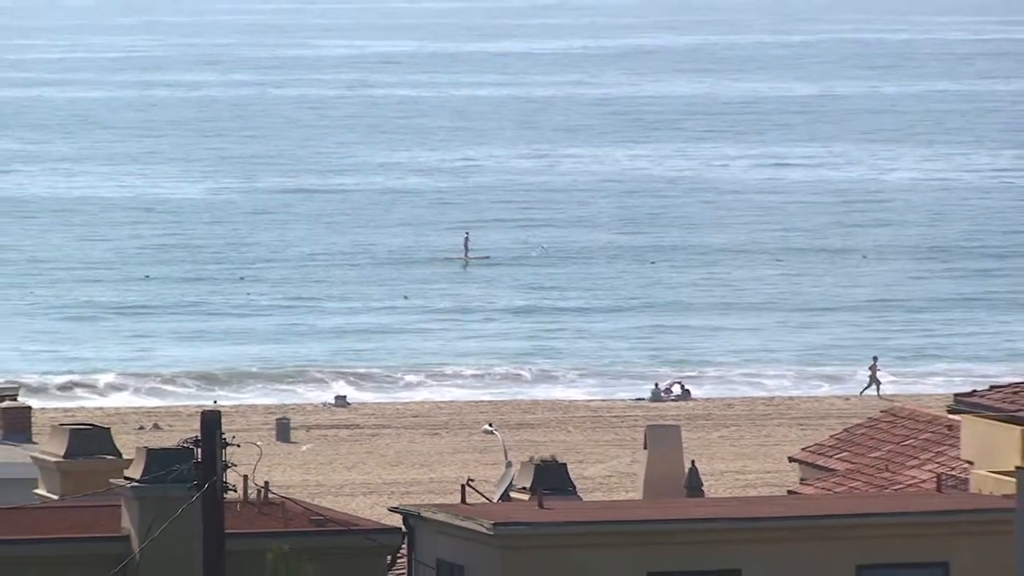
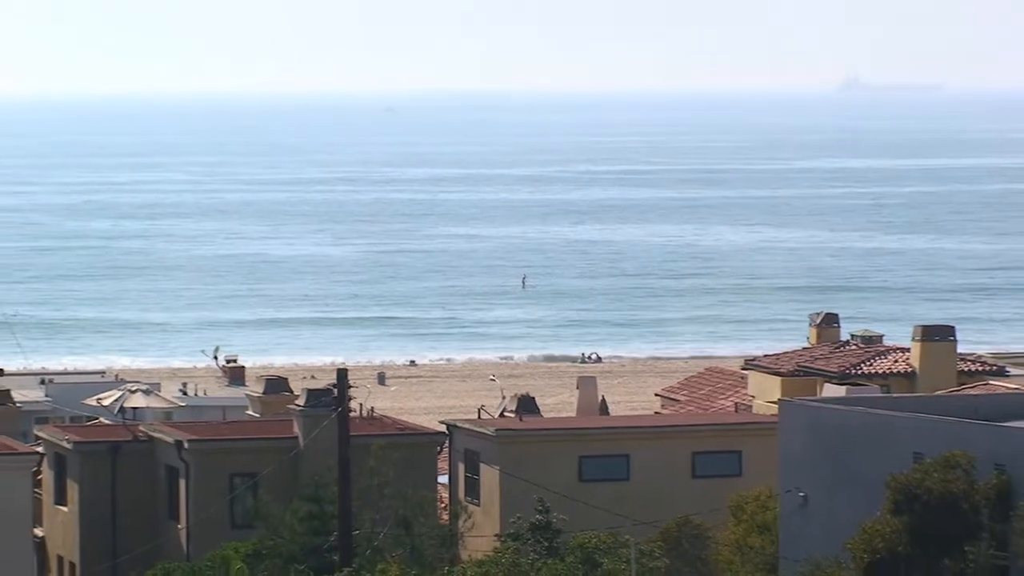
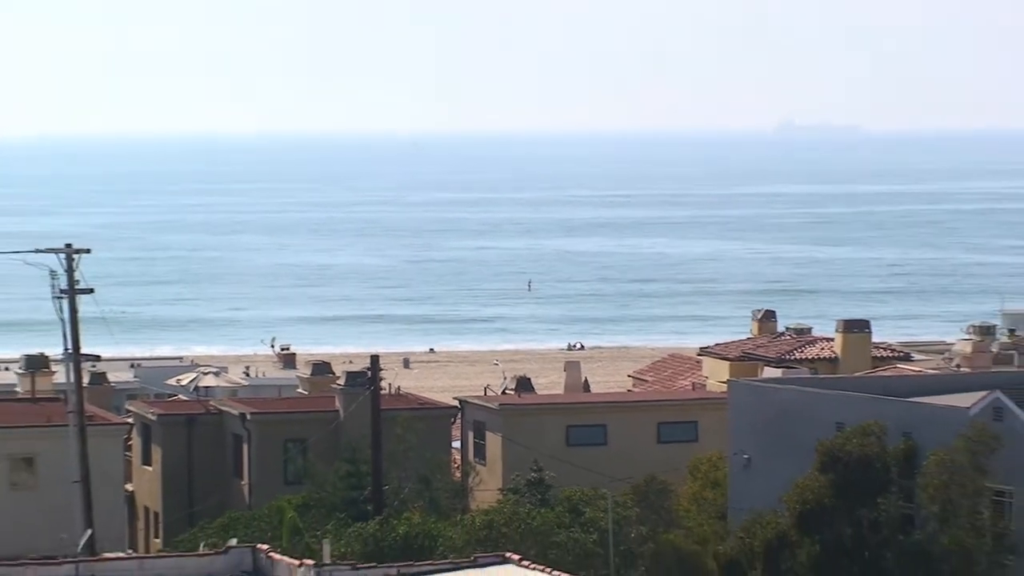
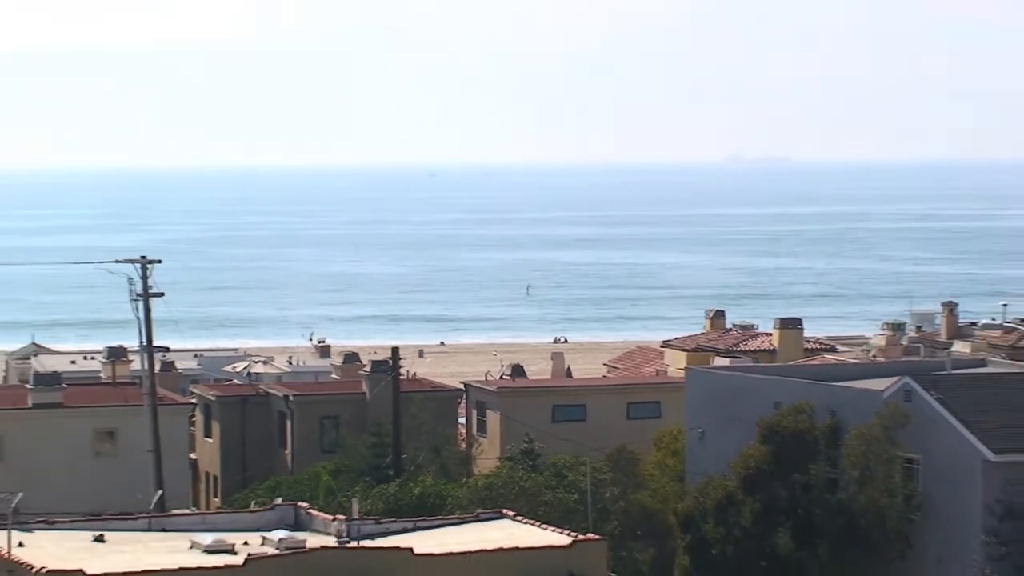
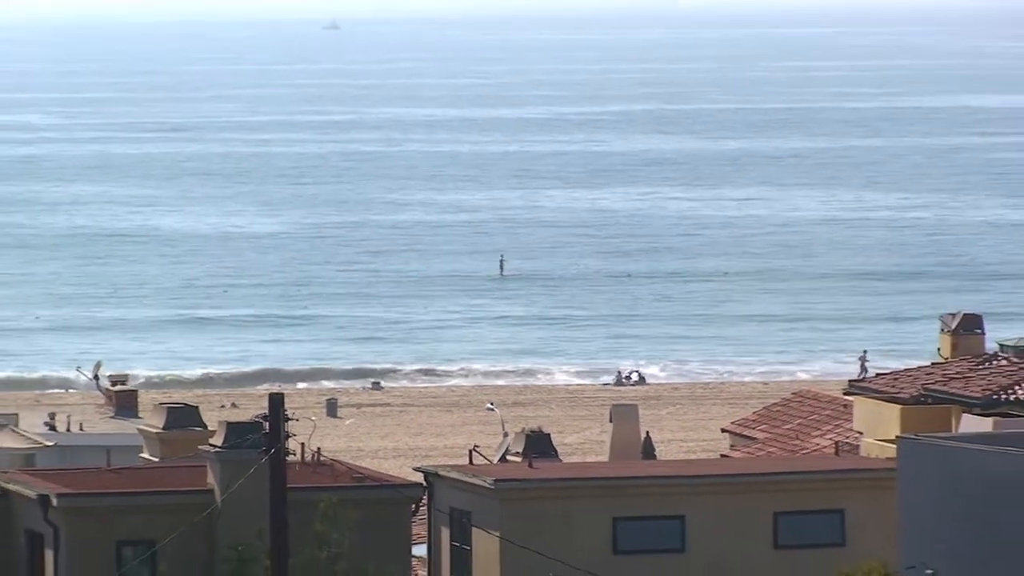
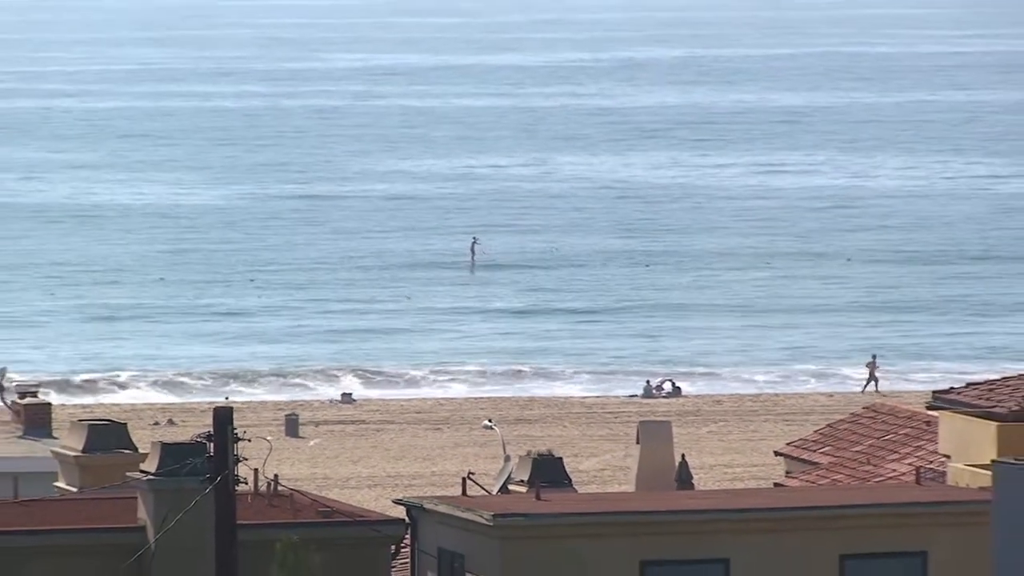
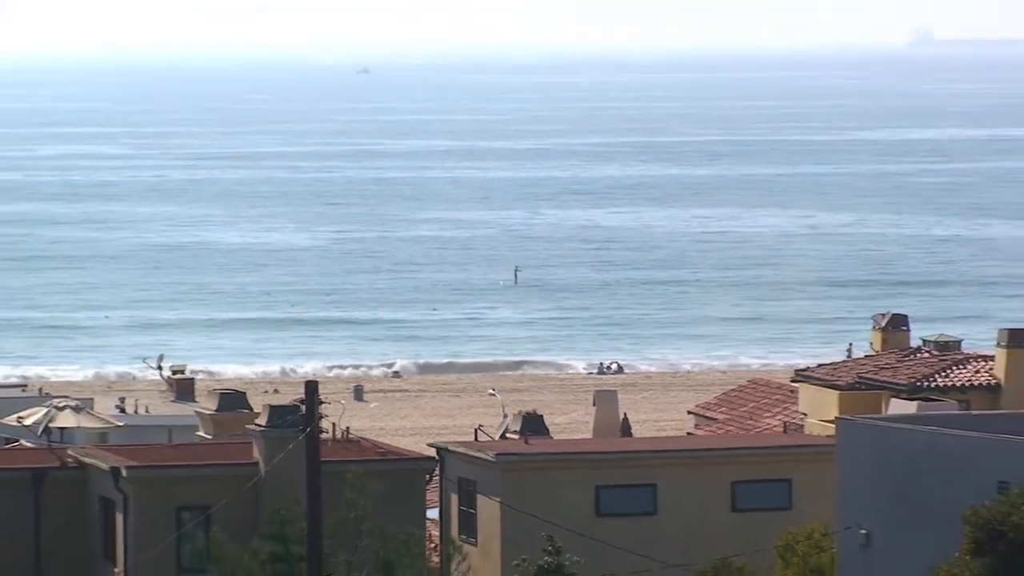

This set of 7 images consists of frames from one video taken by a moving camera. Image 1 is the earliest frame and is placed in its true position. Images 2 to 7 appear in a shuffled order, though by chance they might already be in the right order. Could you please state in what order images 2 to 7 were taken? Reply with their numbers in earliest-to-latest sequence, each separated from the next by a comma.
6, 5, 7, 2, 3, 4
